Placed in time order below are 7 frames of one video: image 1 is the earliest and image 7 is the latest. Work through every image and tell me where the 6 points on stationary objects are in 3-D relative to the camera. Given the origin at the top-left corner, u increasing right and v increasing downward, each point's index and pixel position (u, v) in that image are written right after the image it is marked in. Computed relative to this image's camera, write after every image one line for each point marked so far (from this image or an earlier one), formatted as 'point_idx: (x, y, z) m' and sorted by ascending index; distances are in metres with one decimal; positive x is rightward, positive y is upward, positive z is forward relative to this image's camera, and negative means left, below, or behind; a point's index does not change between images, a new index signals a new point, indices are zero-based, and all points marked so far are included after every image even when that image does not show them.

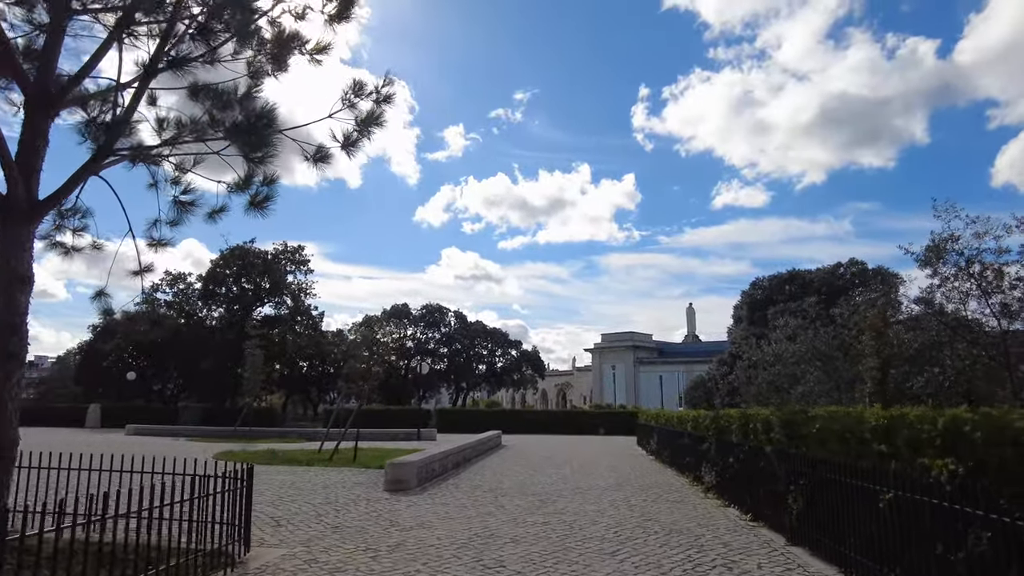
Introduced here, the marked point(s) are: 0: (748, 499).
0: (+3.5, -3.1, +10.6) m
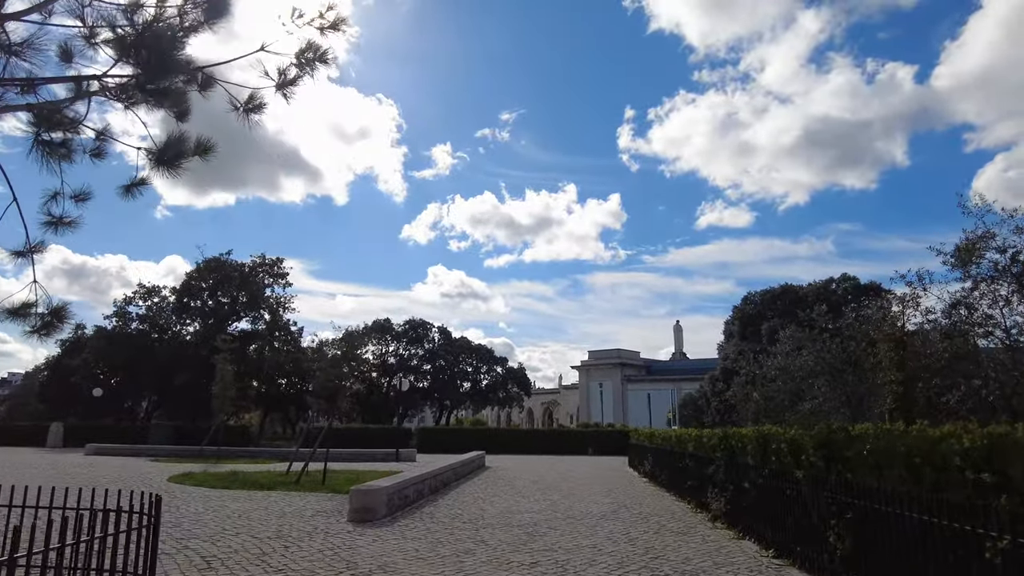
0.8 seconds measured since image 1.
0: (+3.2, -3.0, +9.1) m
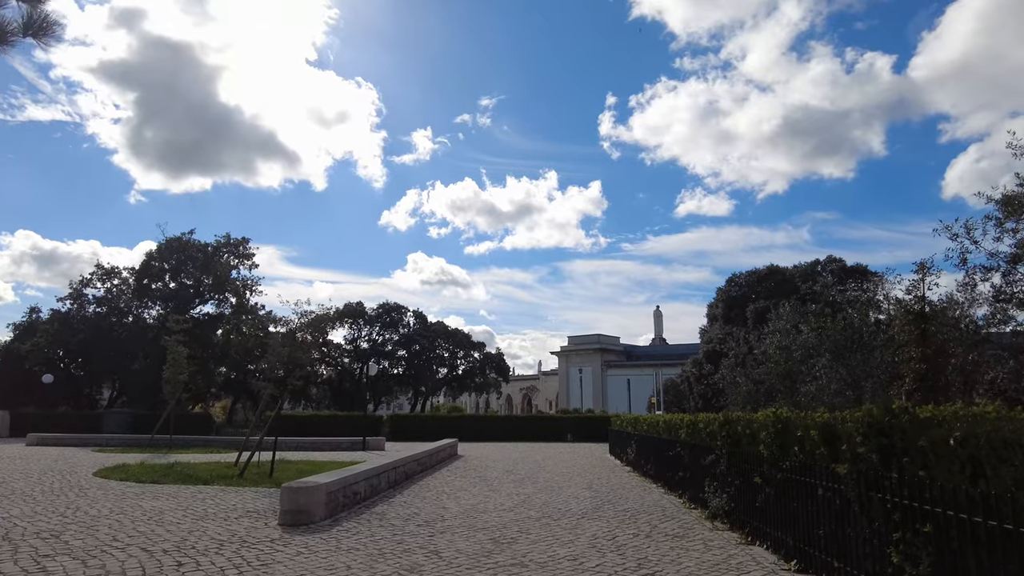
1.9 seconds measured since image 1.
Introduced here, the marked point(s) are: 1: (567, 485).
0: (+2.8, -2.5, +7.4) m
1: (+1.1, -4.1, +14.9) m
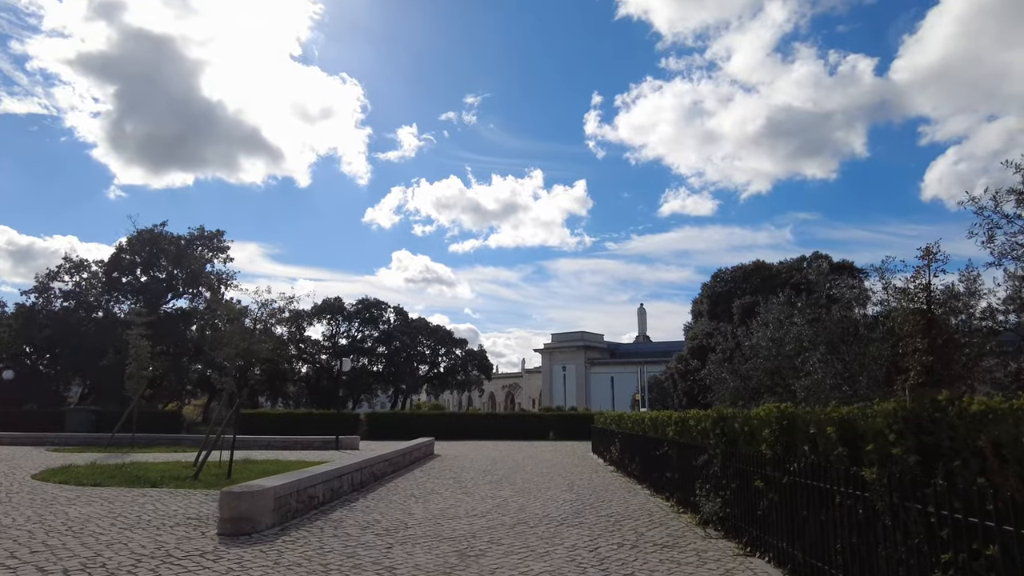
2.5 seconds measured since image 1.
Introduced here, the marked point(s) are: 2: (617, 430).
0: (+2.5, -2.3, +6.4) m
1: (+0.7, -3.9, +13.9) m
2: (+2.8, -3.8, +18.8) m
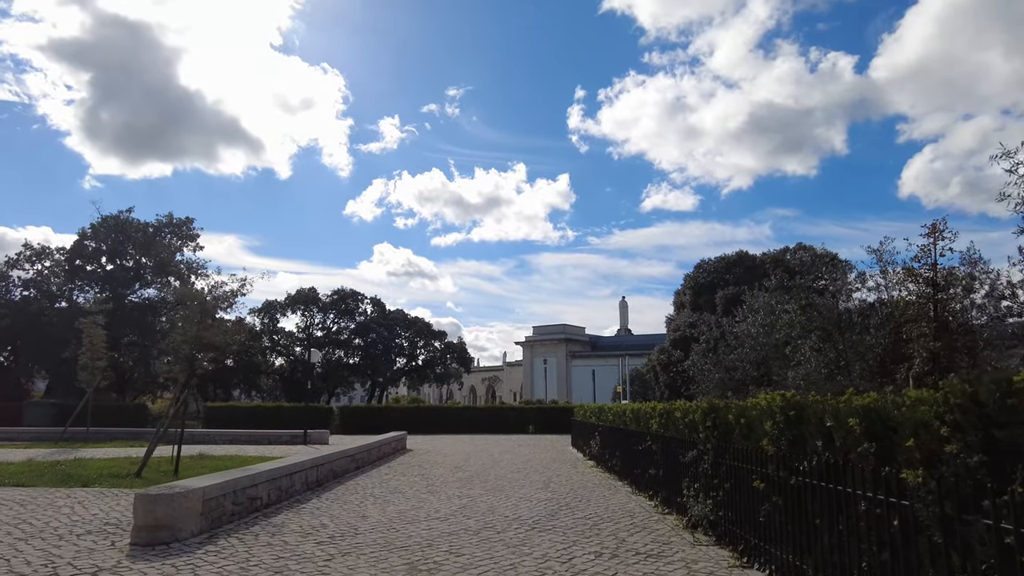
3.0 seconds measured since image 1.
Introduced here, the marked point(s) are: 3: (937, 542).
0: (+2.2, -2.0, +5.4) m
1: (+0.1, -3.5, +12.9) m
2: (+2.1, -3.4, +17.8) m
3: (+2.2, -1.3, +3.6) m
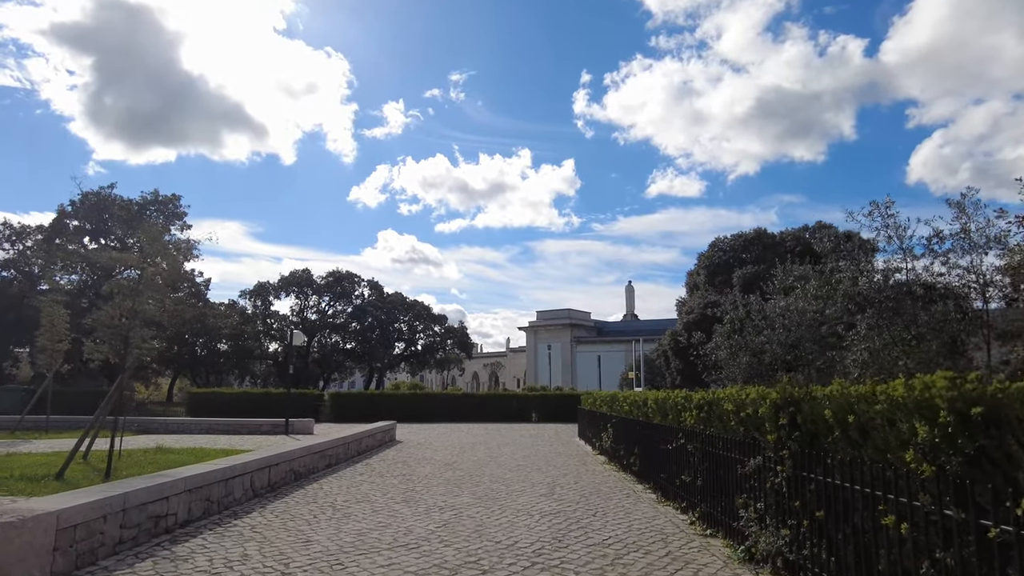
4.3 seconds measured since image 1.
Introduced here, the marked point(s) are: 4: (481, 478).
0: (+2.1, -1.6, +3.0) m
1: (+0.1, -3.0, +10.5) m
2: (+2.1, -2.7, +15.5) m
3: (+2.1, -0.9, +1.2) m
4: (-0.5, -3.1, +11.7) m
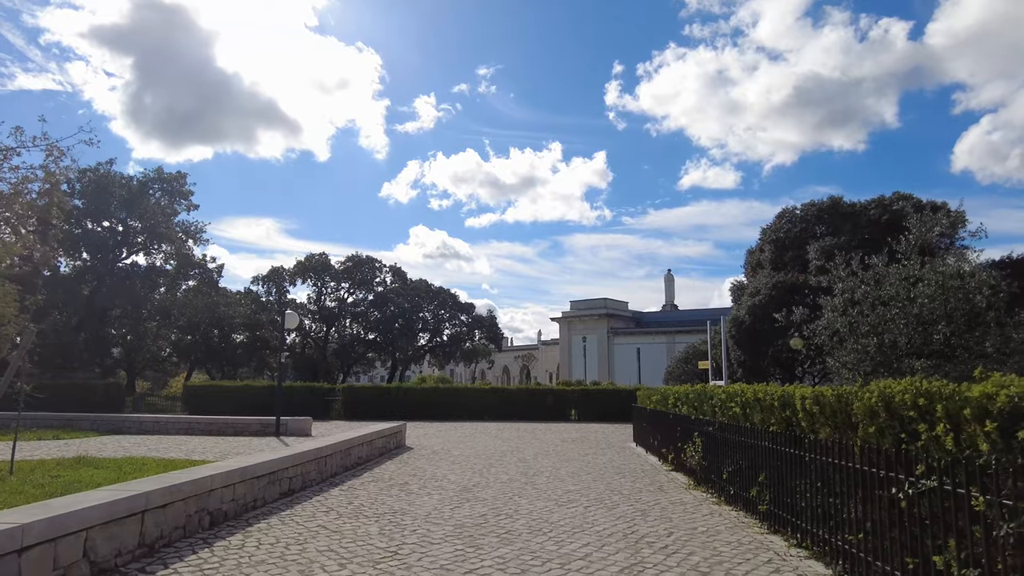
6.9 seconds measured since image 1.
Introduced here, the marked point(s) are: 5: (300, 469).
0: (+2.3, -0.9, -1.6) m
1: (+0.6, -2.2, +6.0) m
2: (+2.8, -2.0, +10.9) m
3: (+2.1, -0.2, -3.4) m
4: (0.0, -2.4, +7.3) m
5: (-2.8, -2.4, +9.5) m
